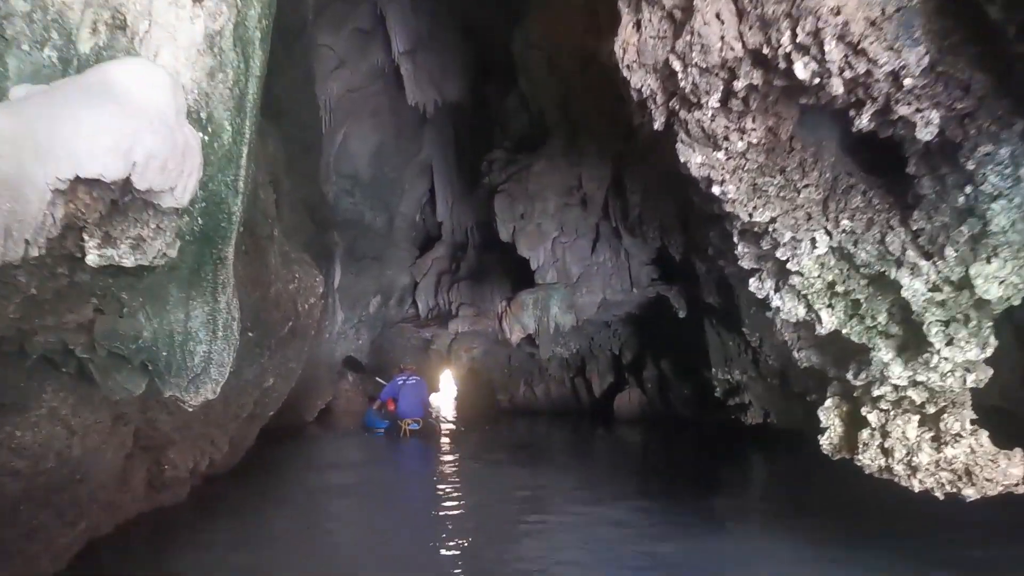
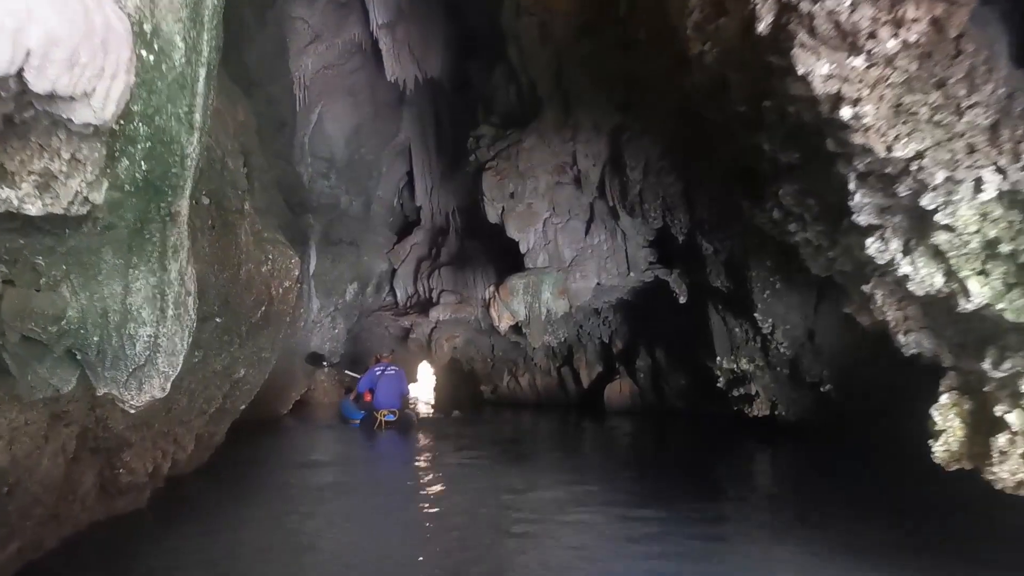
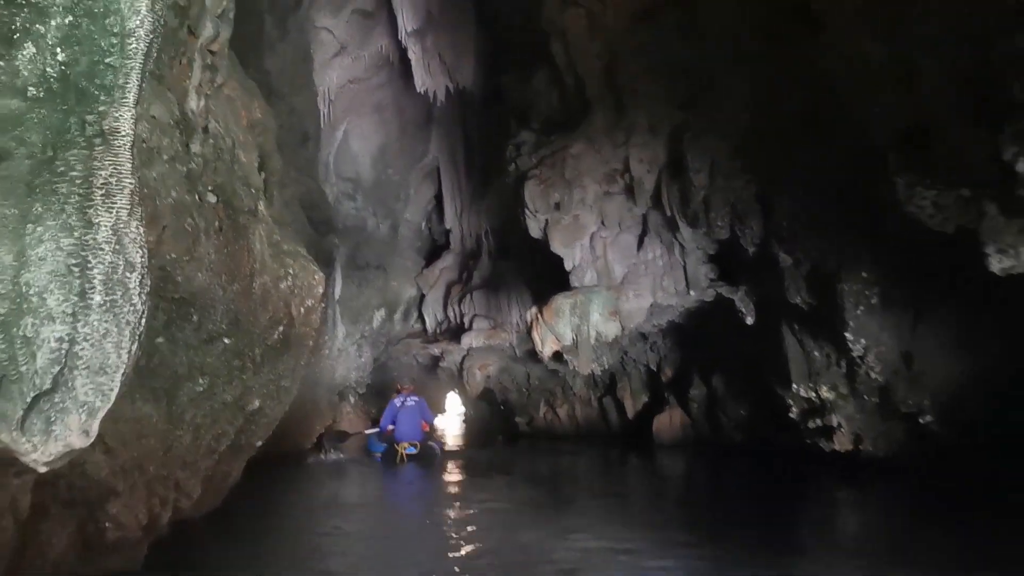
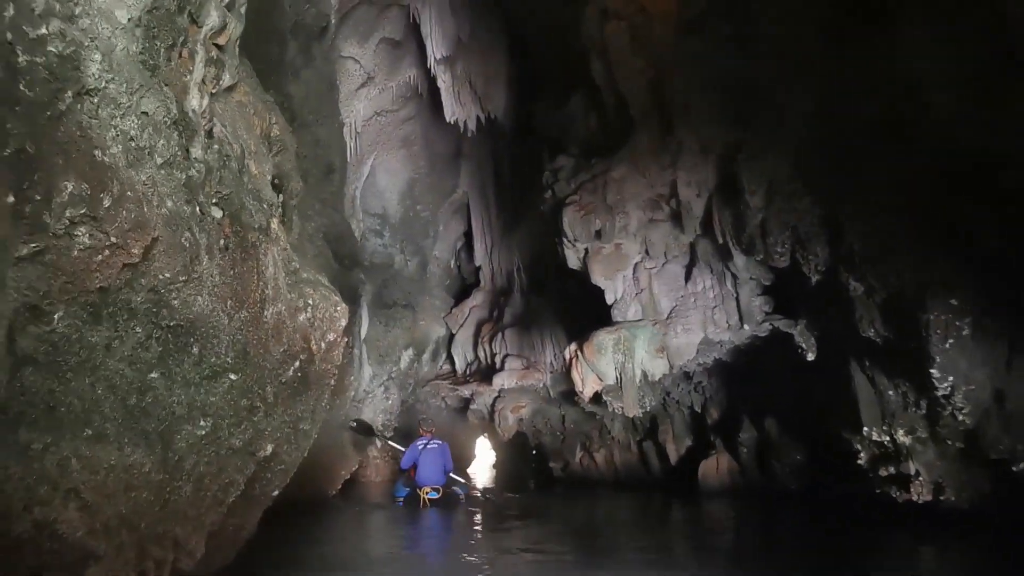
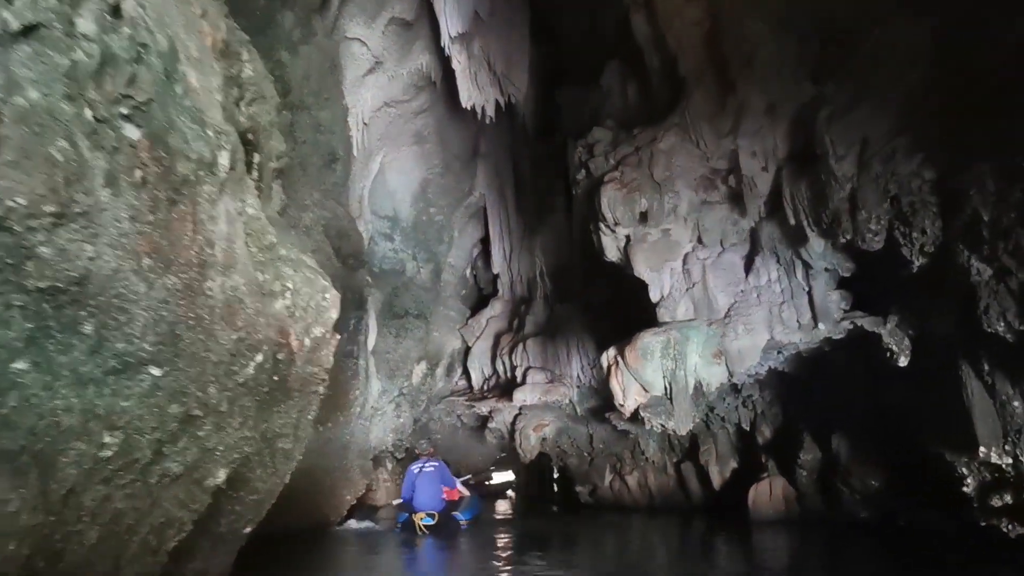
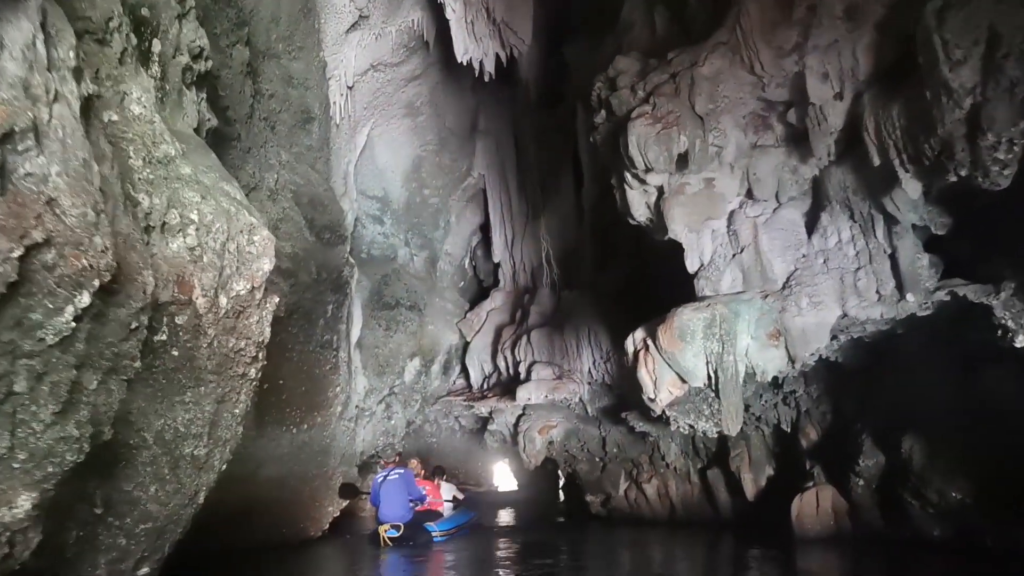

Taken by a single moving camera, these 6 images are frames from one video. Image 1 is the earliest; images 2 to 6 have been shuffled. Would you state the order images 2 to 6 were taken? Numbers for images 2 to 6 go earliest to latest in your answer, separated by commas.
2, 3, 4, 5, 6
